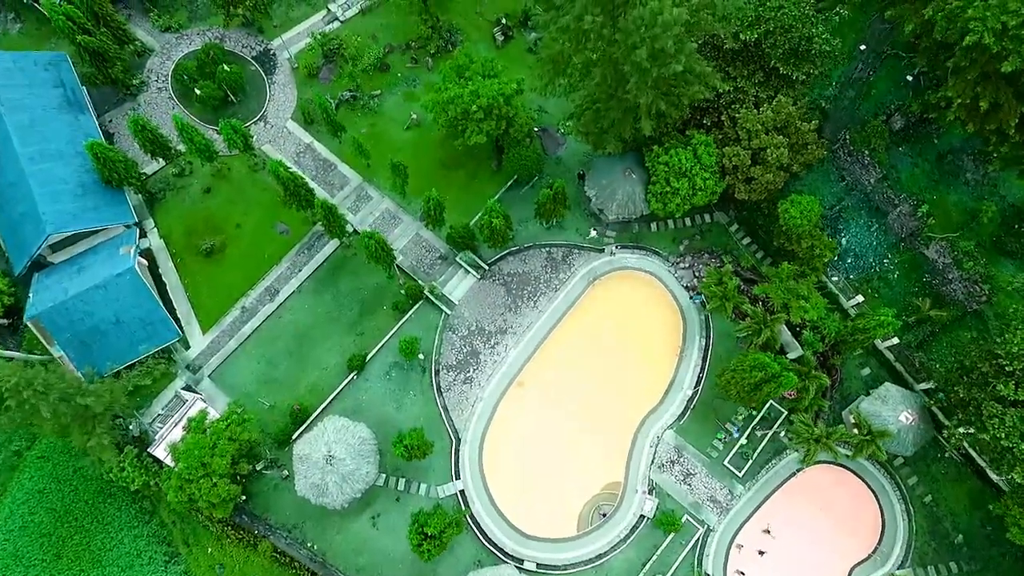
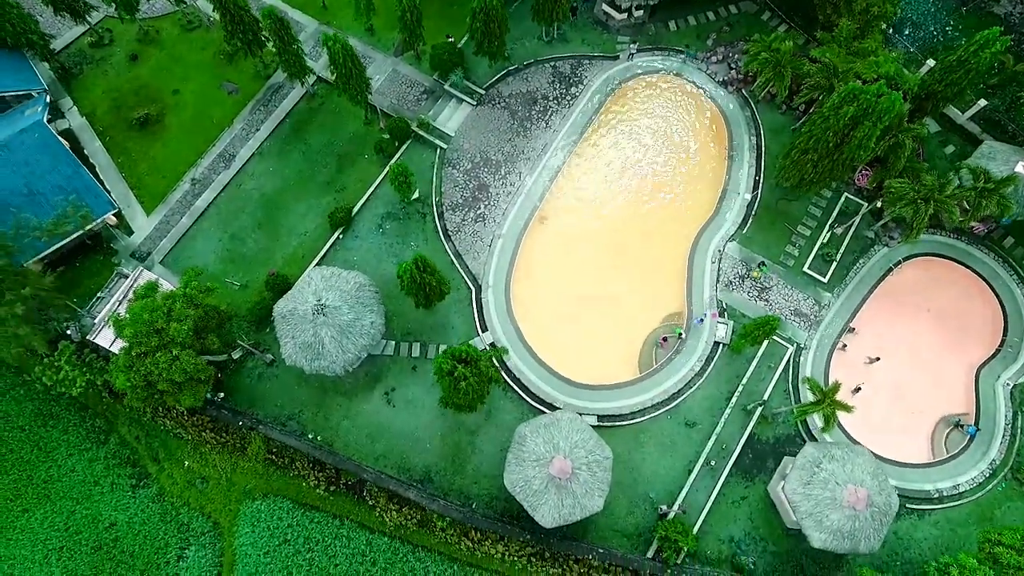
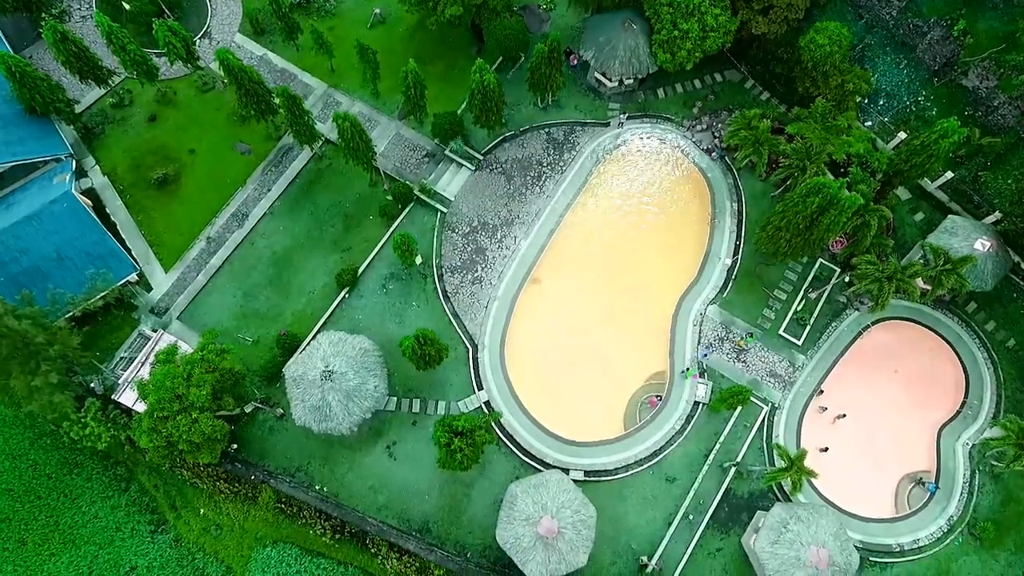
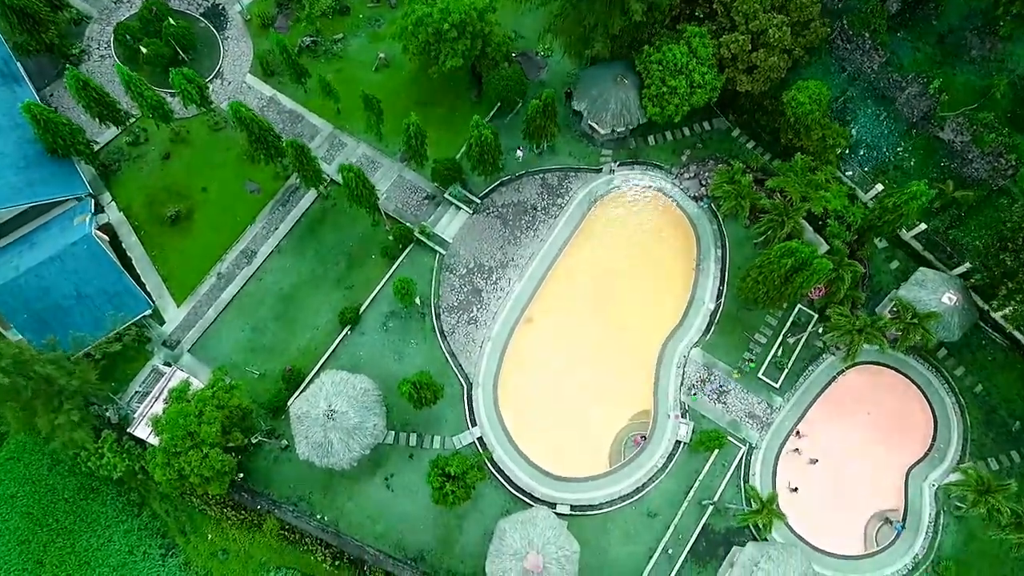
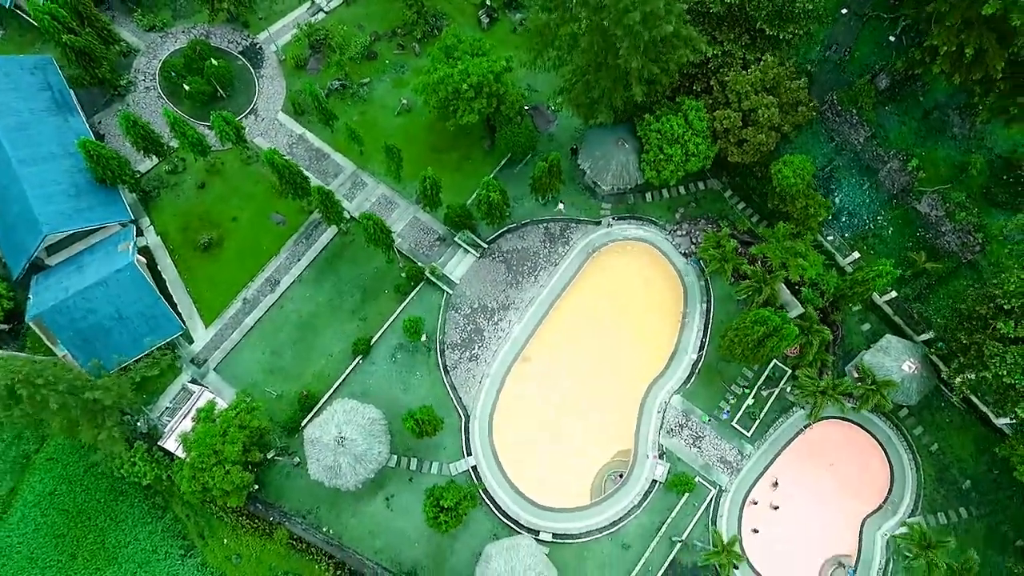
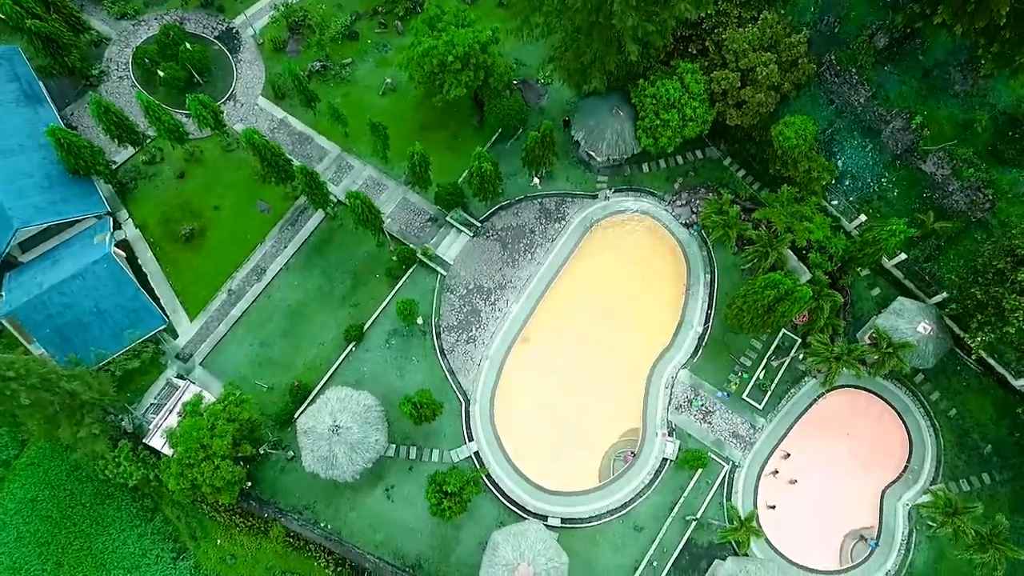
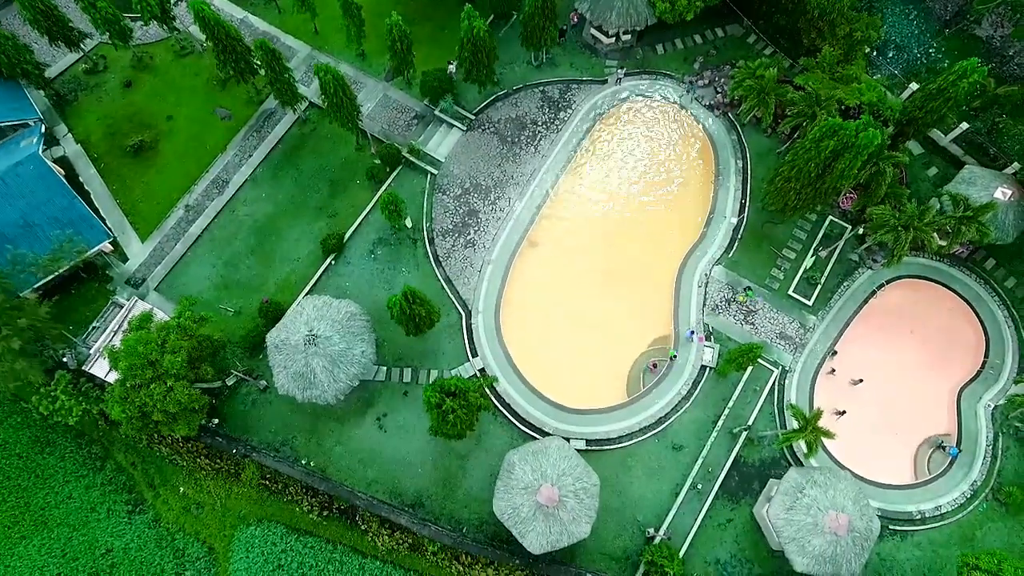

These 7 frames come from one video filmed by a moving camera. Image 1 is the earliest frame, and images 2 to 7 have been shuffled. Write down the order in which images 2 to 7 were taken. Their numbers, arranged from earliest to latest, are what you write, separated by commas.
5, 6, 4, 3, 7, 2
